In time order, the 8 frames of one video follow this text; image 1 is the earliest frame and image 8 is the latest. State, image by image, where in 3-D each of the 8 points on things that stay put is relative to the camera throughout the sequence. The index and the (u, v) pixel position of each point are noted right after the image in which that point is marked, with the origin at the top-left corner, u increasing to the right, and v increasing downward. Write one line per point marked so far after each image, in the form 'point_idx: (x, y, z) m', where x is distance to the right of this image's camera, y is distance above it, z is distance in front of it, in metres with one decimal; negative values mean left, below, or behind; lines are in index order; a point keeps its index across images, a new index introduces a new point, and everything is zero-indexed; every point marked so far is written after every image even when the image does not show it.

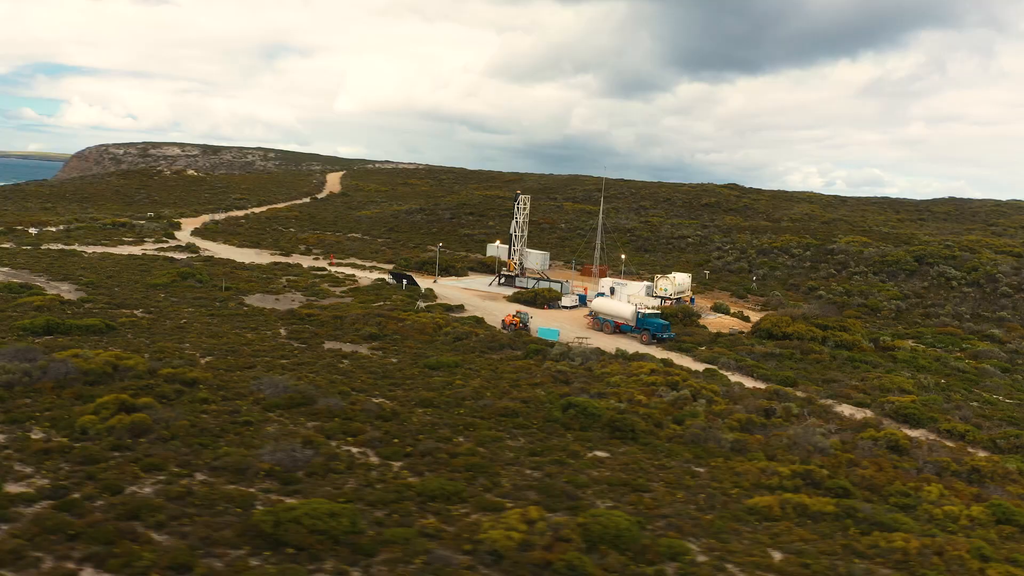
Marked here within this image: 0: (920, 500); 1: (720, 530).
0: (+7.8, -4.1, +15.4) m
1: (+3.3, -3.9, +13.0) m
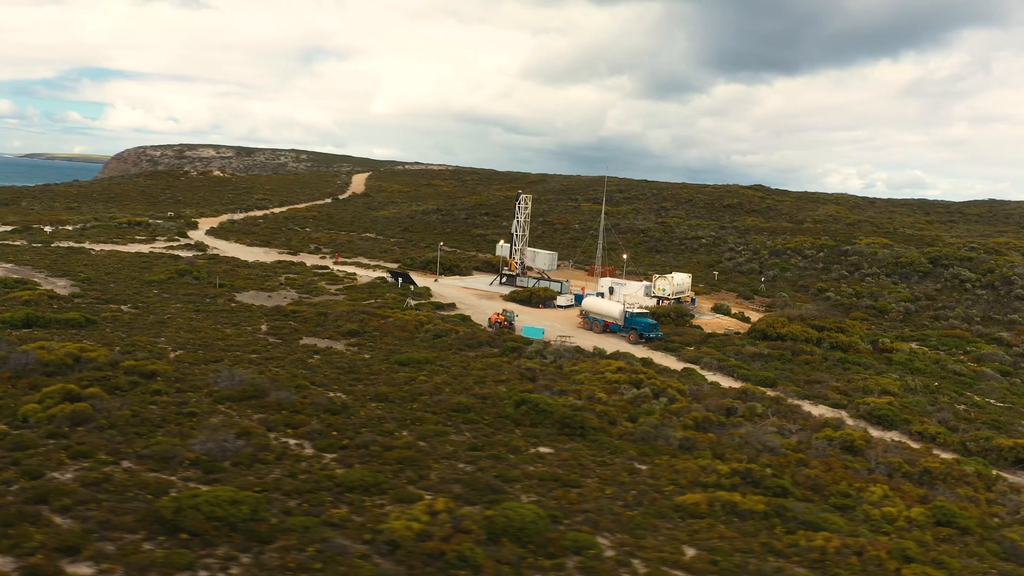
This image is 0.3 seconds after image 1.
0: (+6.6, -4.0, +15.1) m
1: (+2.0, -3.8, +13.0) m
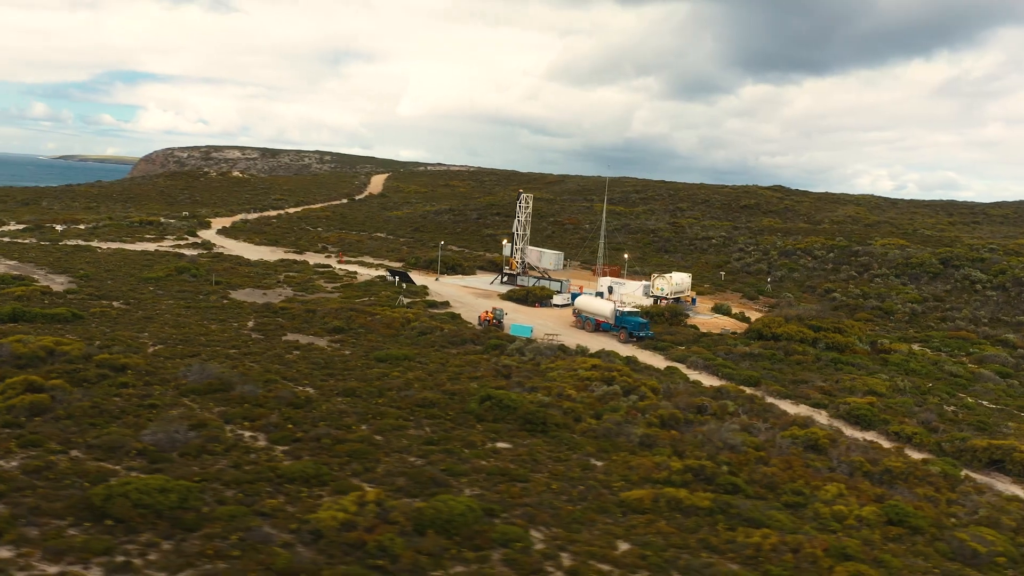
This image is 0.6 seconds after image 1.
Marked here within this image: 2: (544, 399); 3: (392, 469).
0: (+5.6, -3.9, +15.0) m
1: (+1.0, -3.7, +12.9) m
2: (+0.8, -2.7, +19.7) m
3: (-2.2, -3.2, +14.4) m
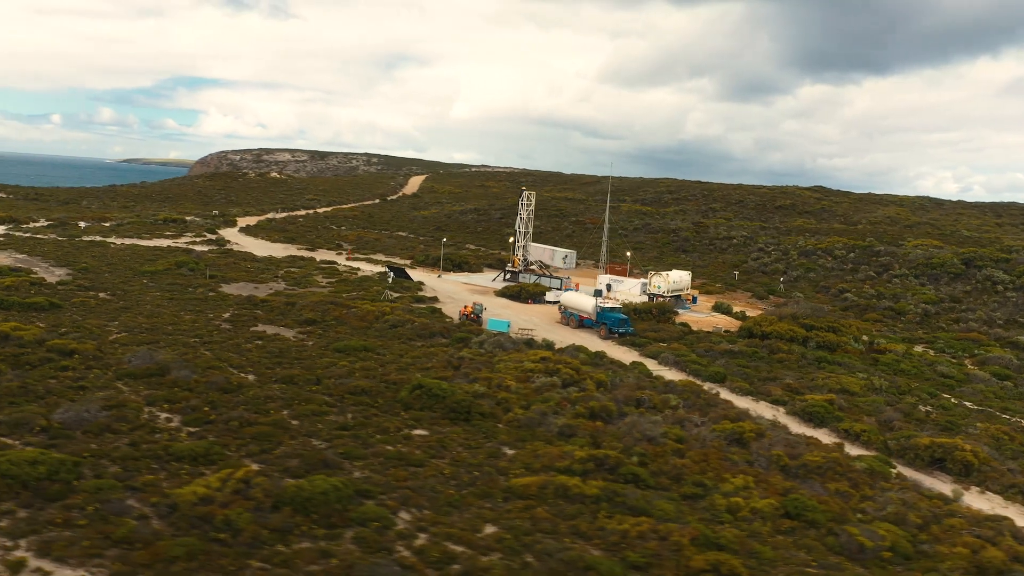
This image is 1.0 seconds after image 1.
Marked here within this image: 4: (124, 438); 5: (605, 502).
0: (+3.7, -3.7, +14.8) m
1: (-1.0, -3.5, +13.0) m
2: (-0.8, -2.5, +19.8) m
3: (-4.1, -3.0, +14.7) m
4: (-6.9, -2.7, +14.3) m
5: (+1.6, -3.6, +13.6) m
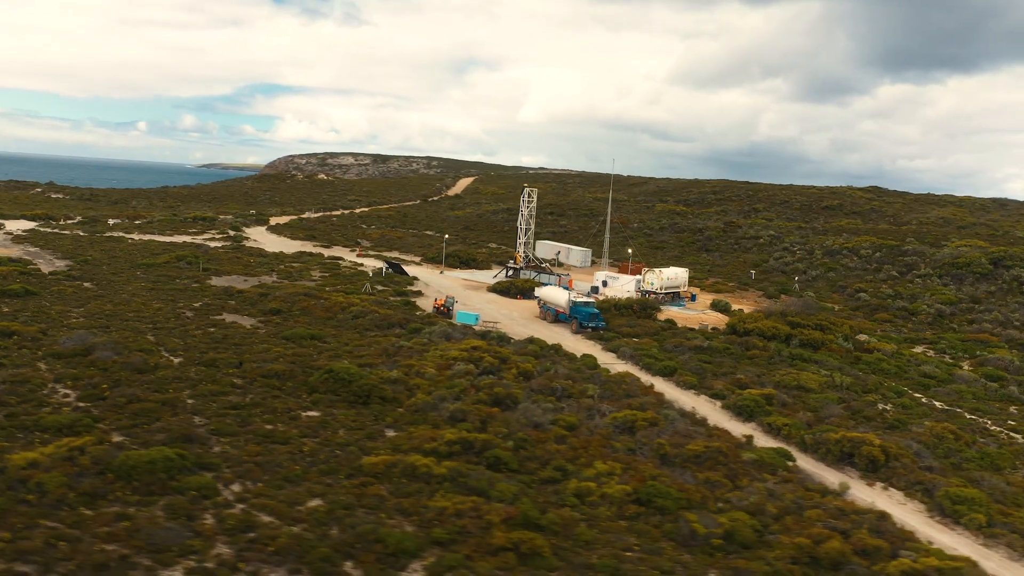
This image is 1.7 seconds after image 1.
0: (+1.2, -3.4, +14.6) m
1: (-3.7, -3.1, +13.3) m
2: (-2.9, -2.2, +20.0) m
3: (-6.6, -2.6, +15.2) m
4: (-9.5, -2.3, +15.1) m
5: (-1.1, -3.3, +13.6) m
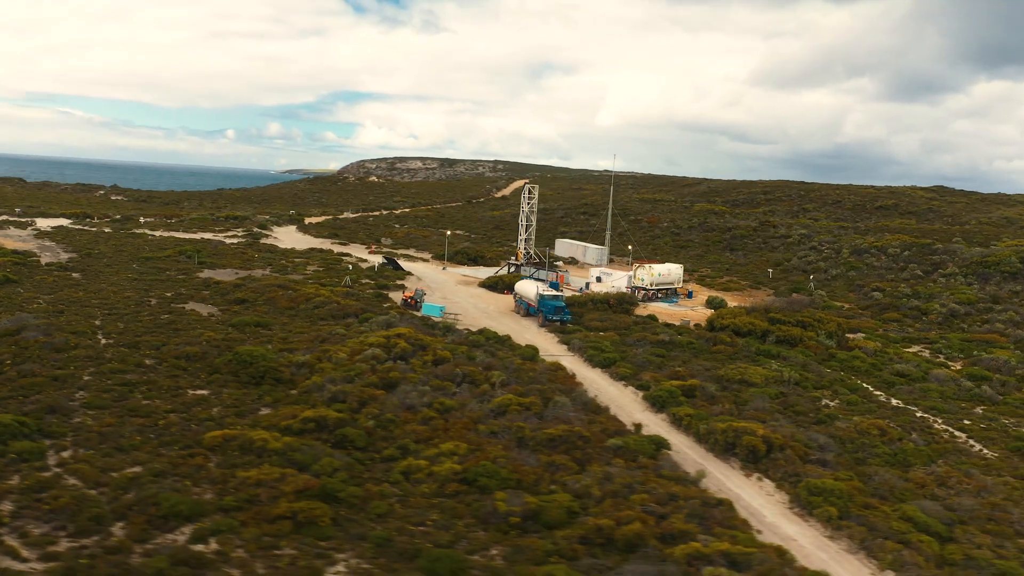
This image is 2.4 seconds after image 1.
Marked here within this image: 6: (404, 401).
0: (-1.7, -3.1, +14.7) m
1: (-6.7, -2.7, +13.8) m
2: (-5.3, -1.8, +20.4) m
3: (-9.4, -2.2, +16.0) m
4: (-12.3, -1.9, +16.1) m
5: (-4.1, -2.9, +13.9) m
6: (-2.3, -2.4, +17.4) m
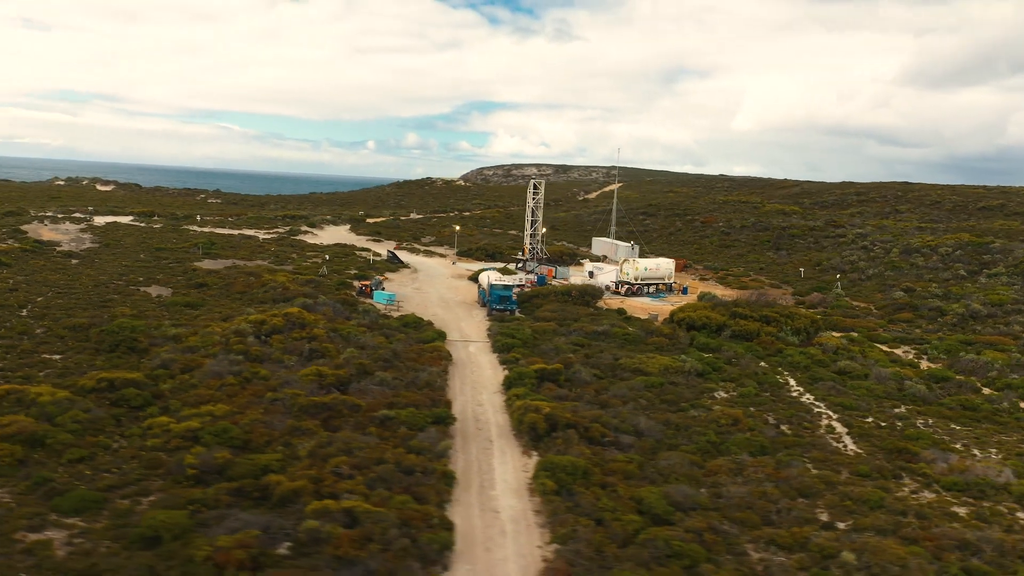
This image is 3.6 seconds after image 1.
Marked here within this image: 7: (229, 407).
0: (-6.5, -2.4, +15.5) m
1: (-11.5, -2.1, +15.4) m
2: (-9.1, -1.2, +21.7) m
3: (-13.8, -1.5, +17.9) m
4: (-16.6, -1.1, +18.6) m
5: (-8.9, -2.3, +15.1) m
6: (-6.6, -1.8, +18.3) m
7: (-5.5, -2.4, +15.9) m
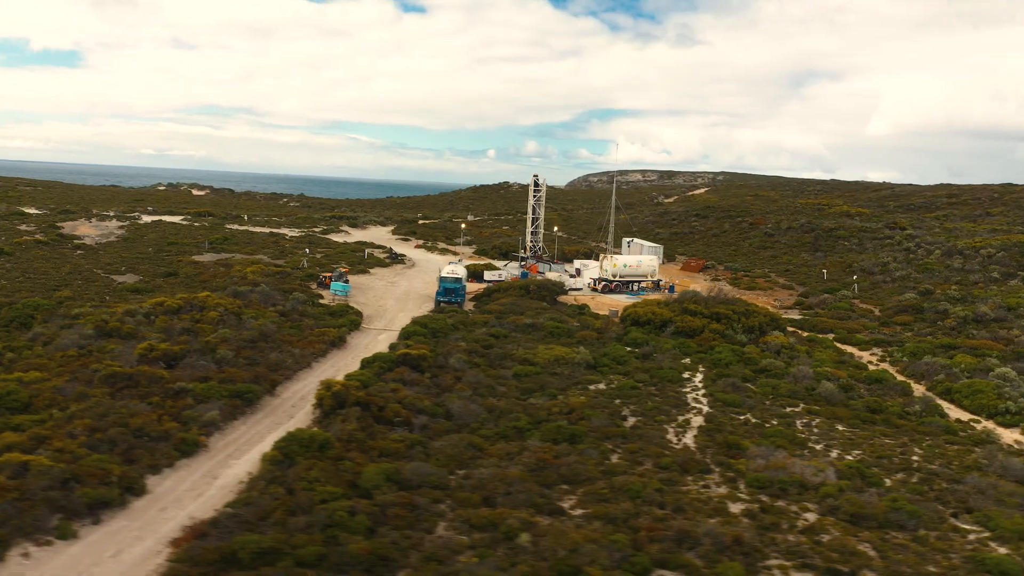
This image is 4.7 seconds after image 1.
0: (-10.8, -1.9, +16.7) m
1: (-15.8, -1.5, +17.4) m
2: (-12.5, -0.7, +23.3) m
3: (-17.8, -0.9, +20.2) m
4: (-20.4, -0.5, +21.3) m
5: (-13.3, -1.7, +16.7) m
6: (-10.5, -1.3, +19.5) m
7: (-9.9, -1.9, +17.0) m
